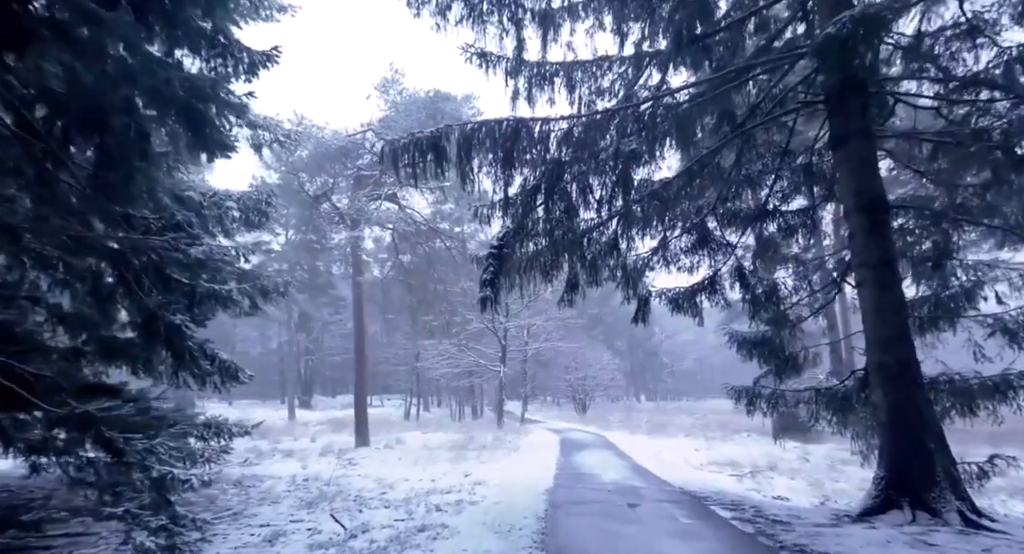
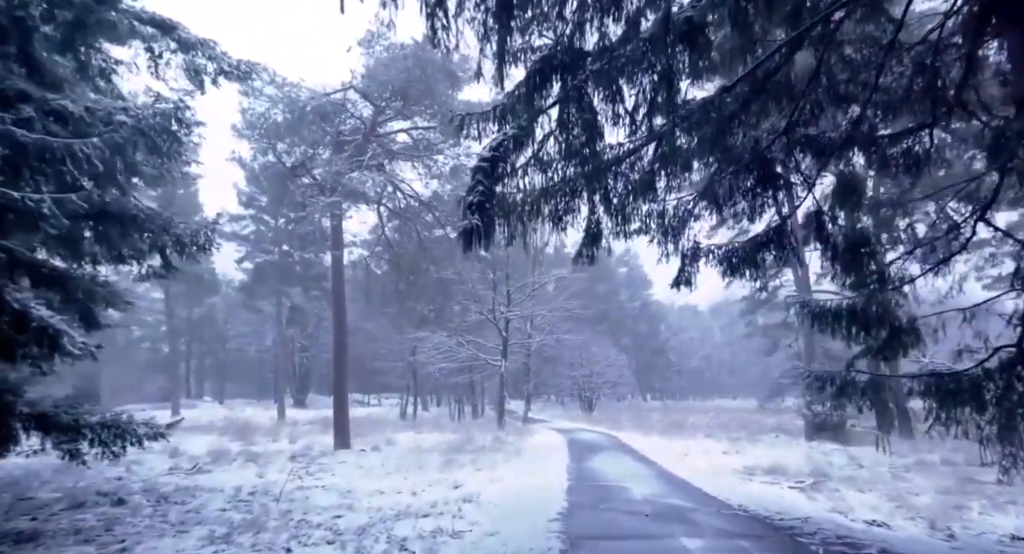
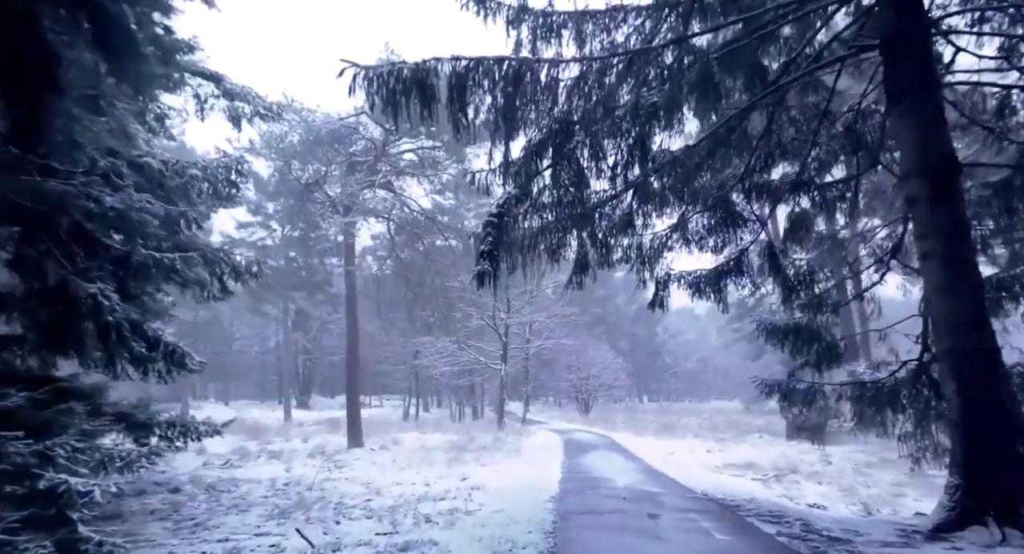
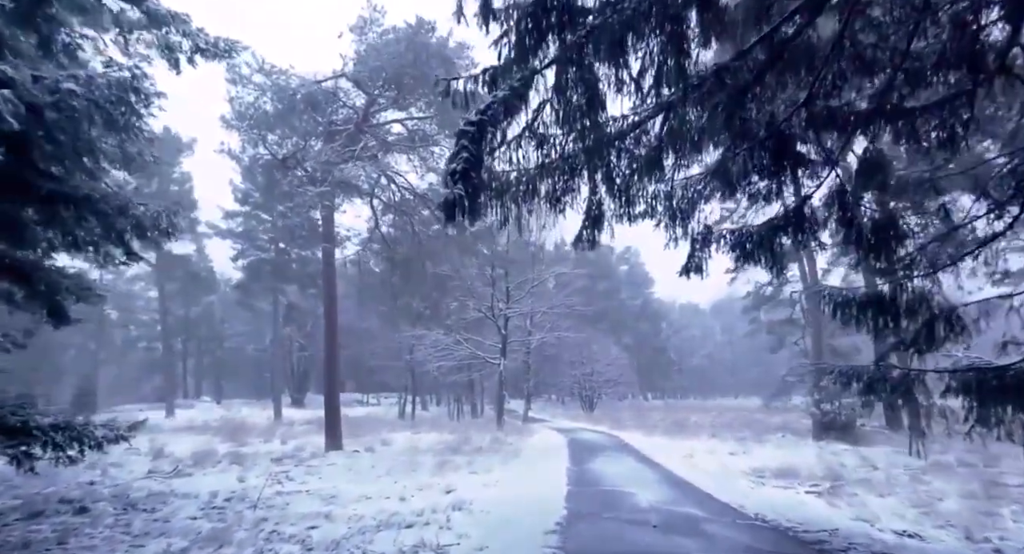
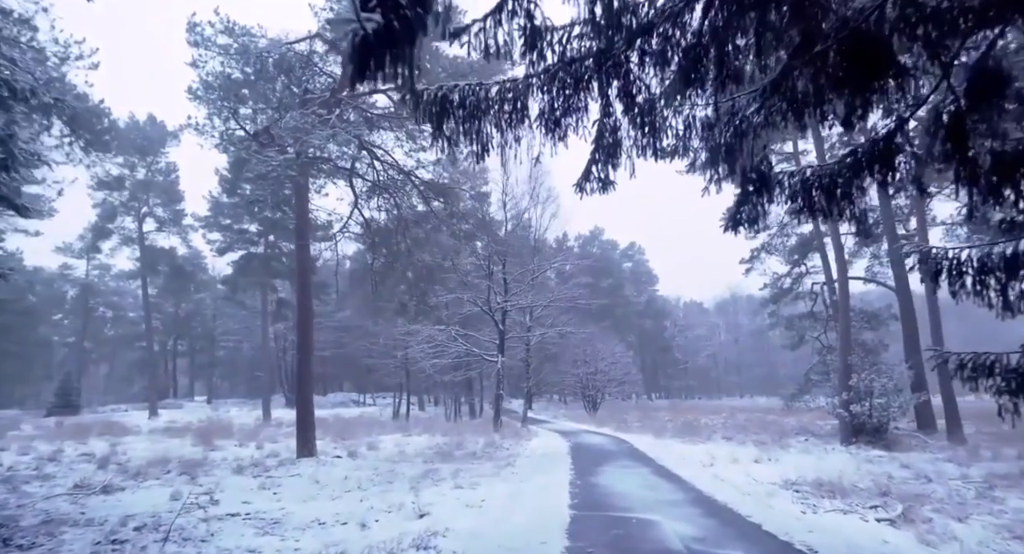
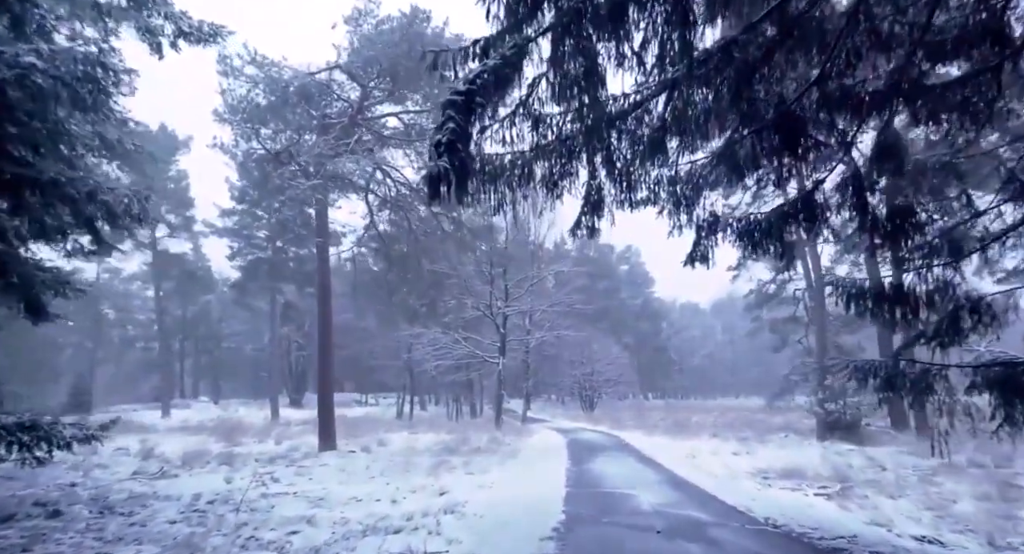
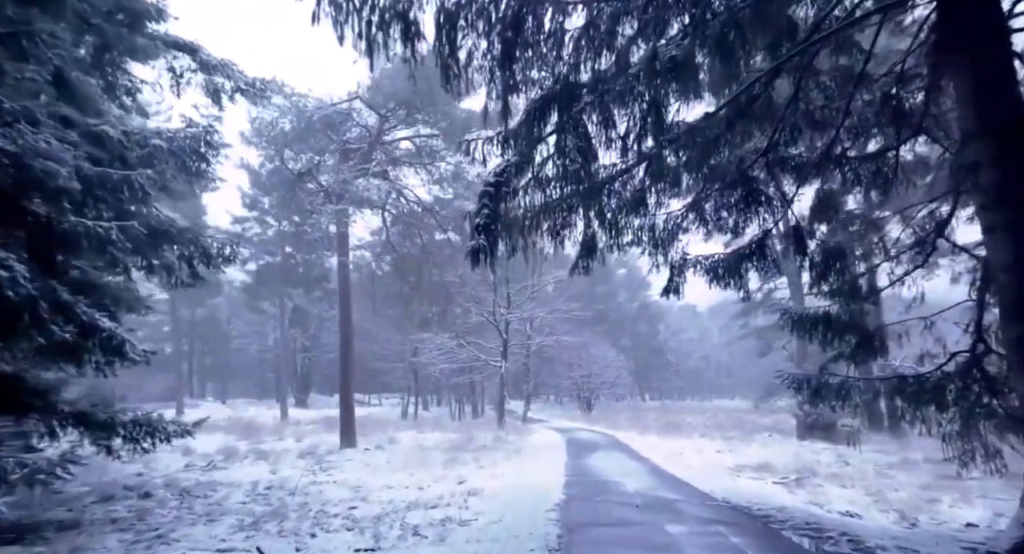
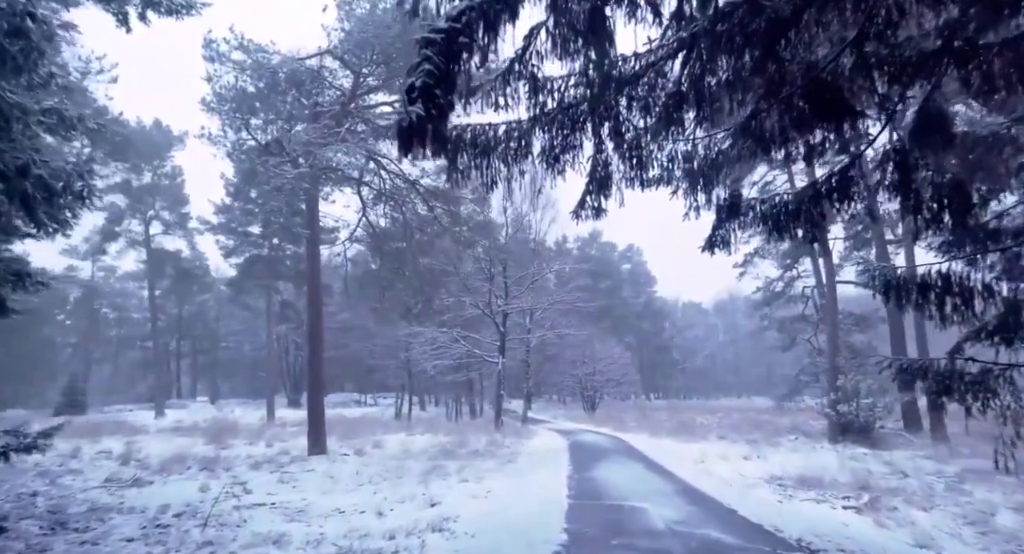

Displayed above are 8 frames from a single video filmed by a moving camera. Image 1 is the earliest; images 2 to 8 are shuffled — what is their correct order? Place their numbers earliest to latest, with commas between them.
3, 7, 2, 4, 6, 8, 5
